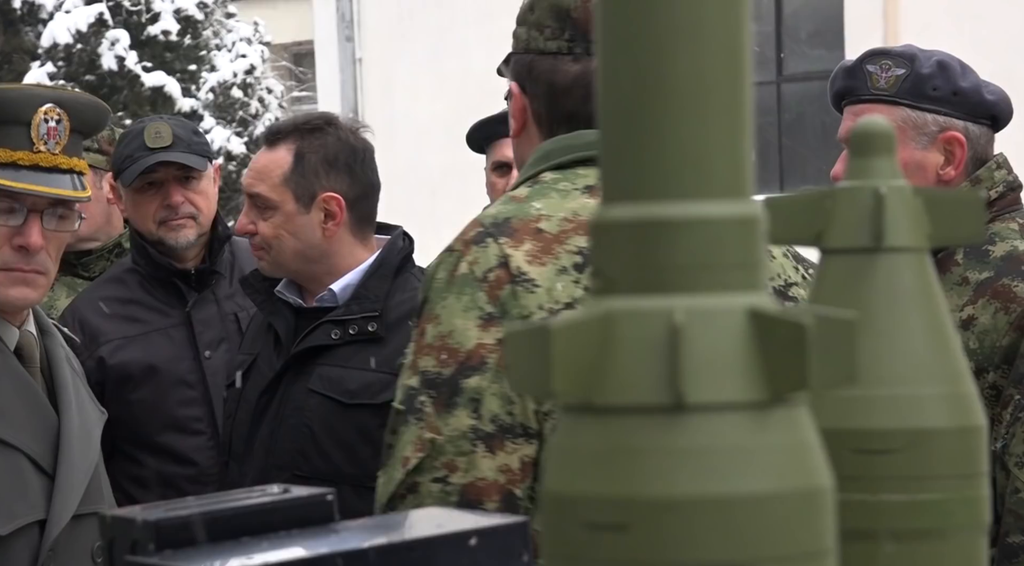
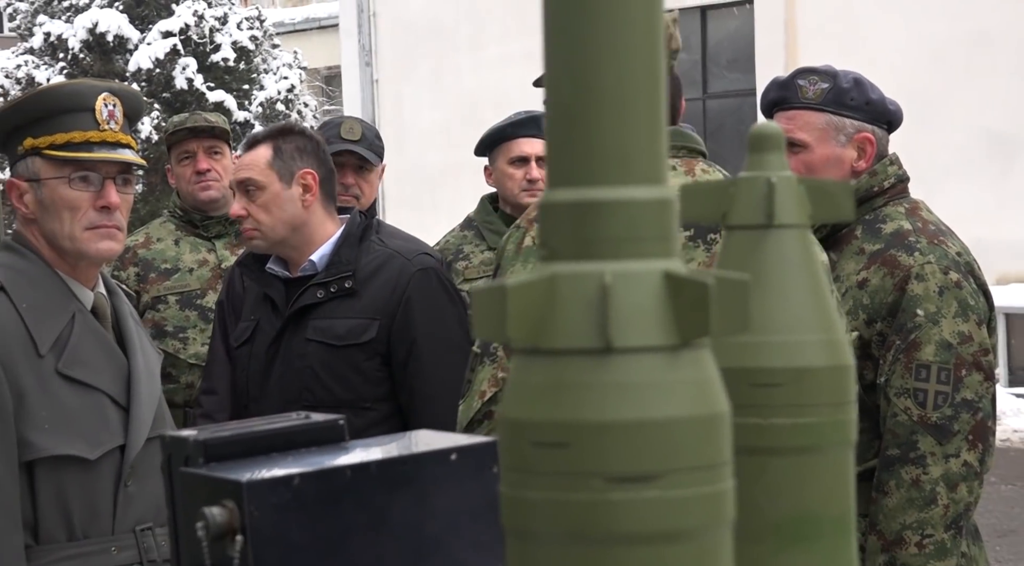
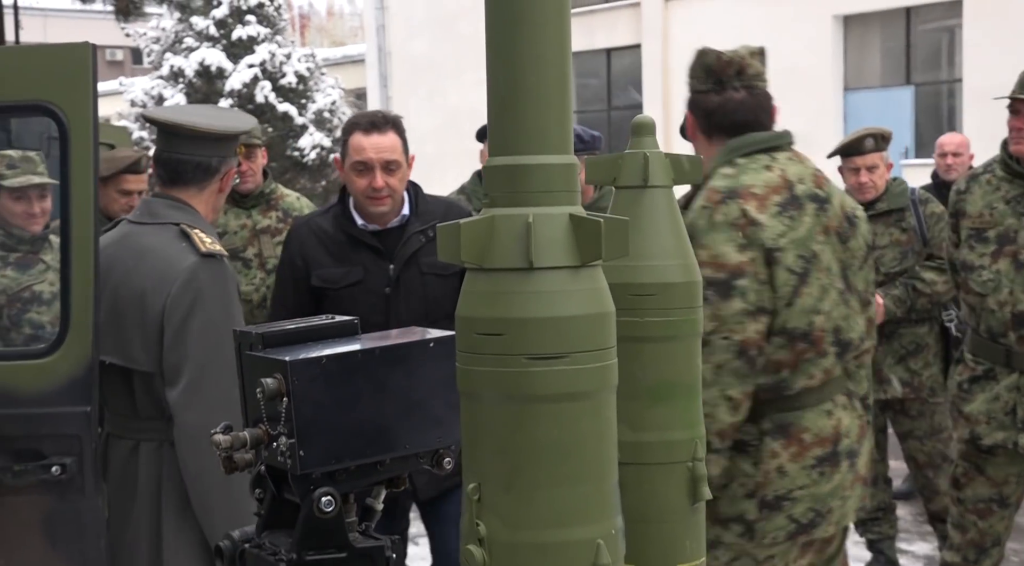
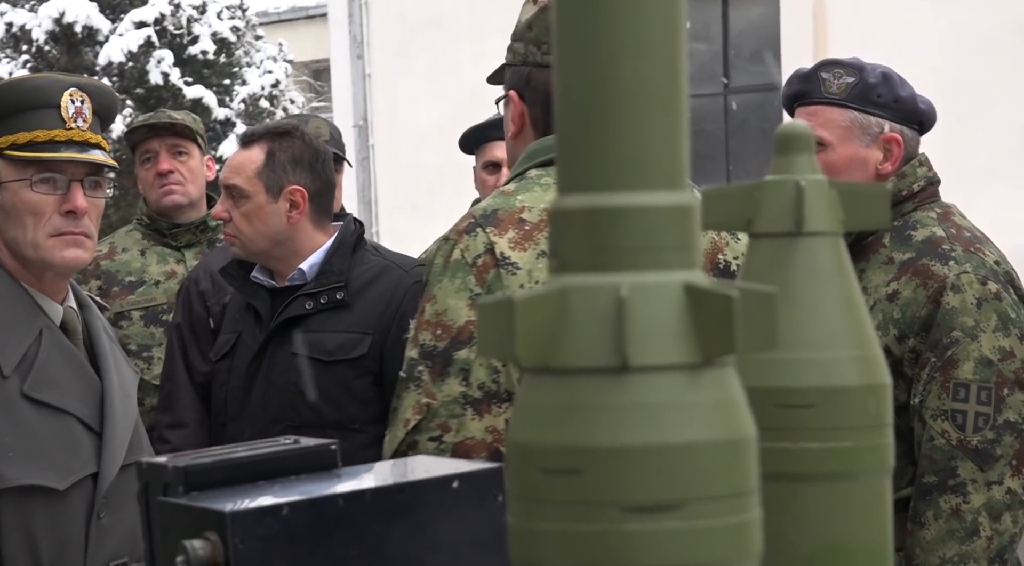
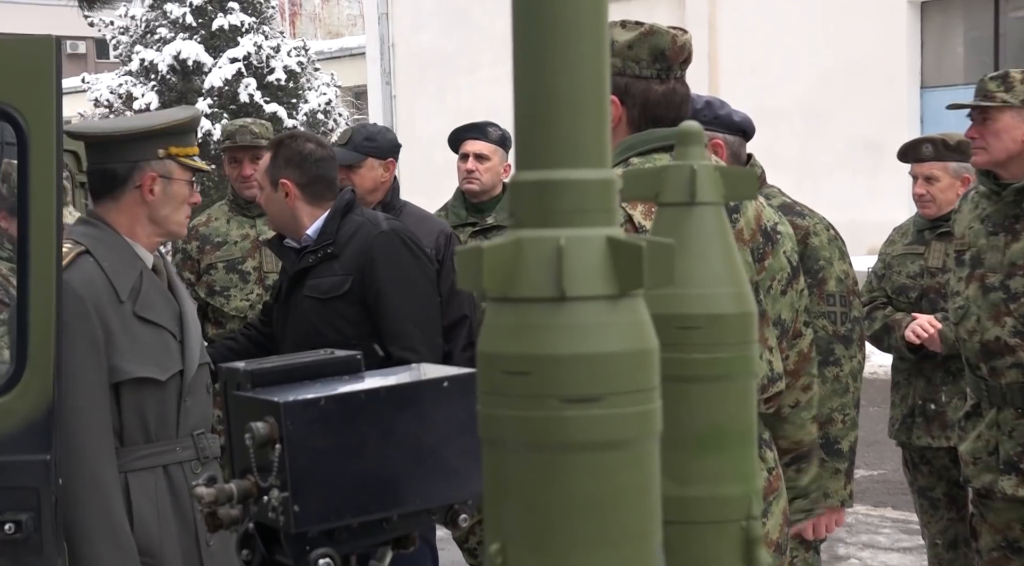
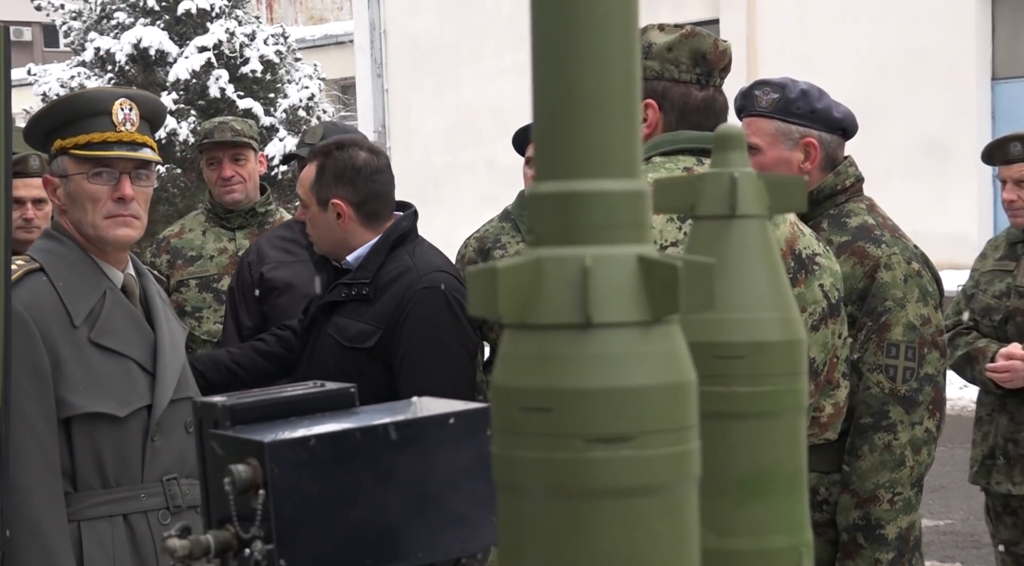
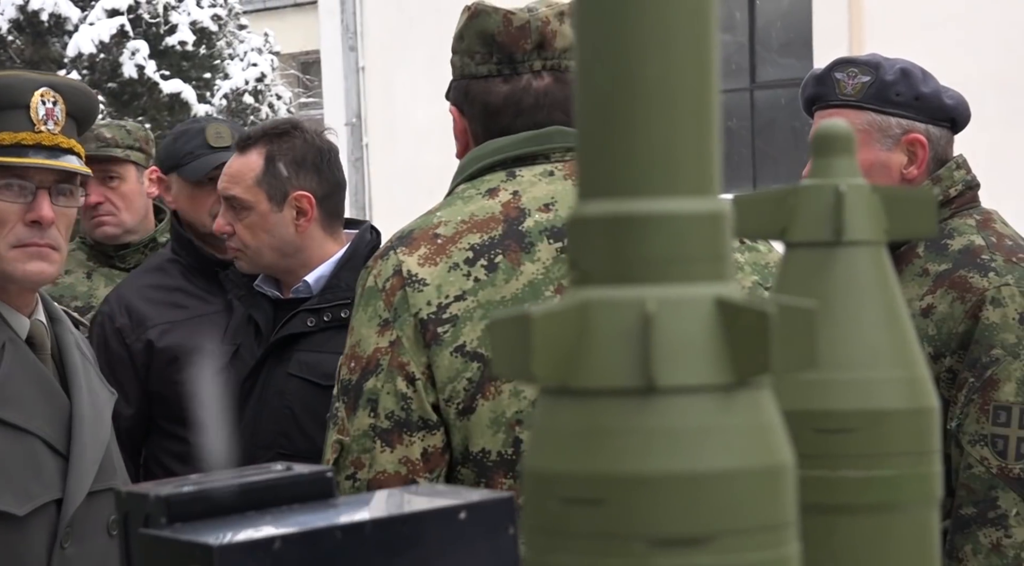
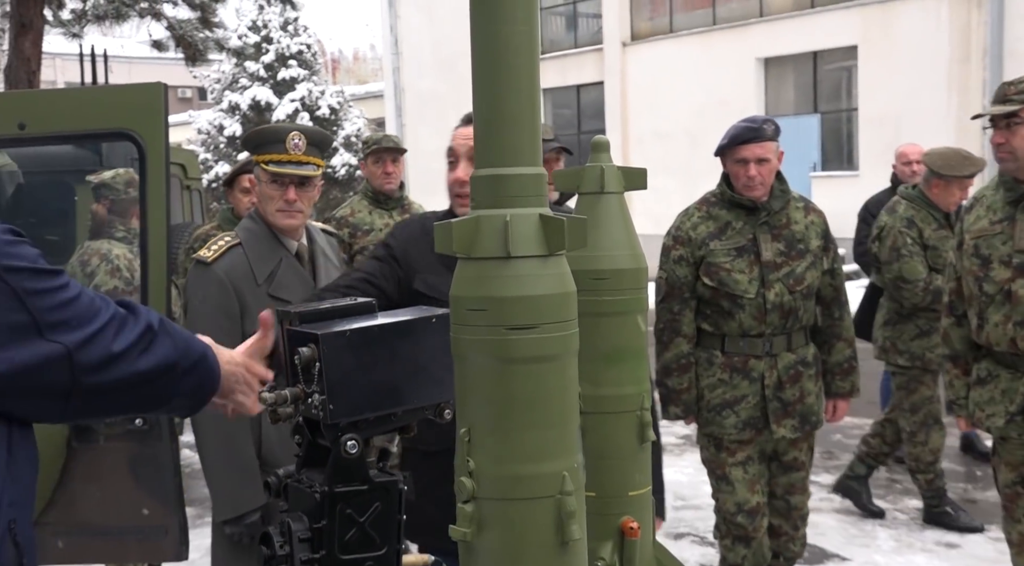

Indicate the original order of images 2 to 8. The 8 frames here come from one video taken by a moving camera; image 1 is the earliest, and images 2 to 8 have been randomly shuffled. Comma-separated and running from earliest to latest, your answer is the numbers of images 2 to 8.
7, 4, 2, 6, 5, 3, 8
